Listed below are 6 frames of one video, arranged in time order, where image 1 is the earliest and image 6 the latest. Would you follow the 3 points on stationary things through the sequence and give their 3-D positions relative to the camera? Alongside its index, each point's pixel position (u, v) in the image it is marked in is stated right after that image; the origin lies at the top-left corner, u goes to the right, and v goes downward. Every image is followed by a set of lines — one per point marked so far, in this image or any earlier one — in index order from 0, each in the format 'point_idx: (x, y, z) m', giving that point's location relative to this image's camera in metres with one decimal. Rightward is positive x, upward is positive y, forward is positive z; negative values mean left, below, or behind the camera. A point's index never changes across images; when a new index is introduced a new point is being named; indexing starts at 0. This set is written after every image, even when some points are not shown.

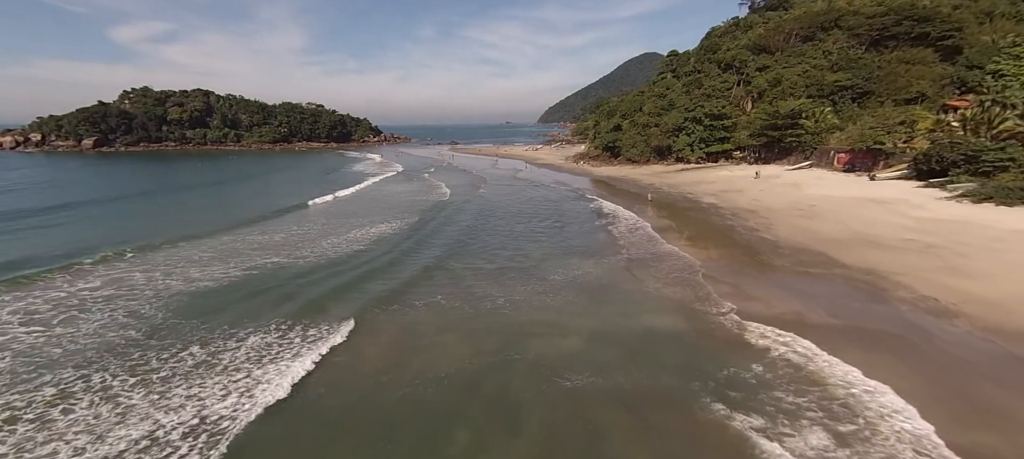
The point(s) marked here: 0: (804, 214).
0: (+12.7, +0.7, +18.9) m
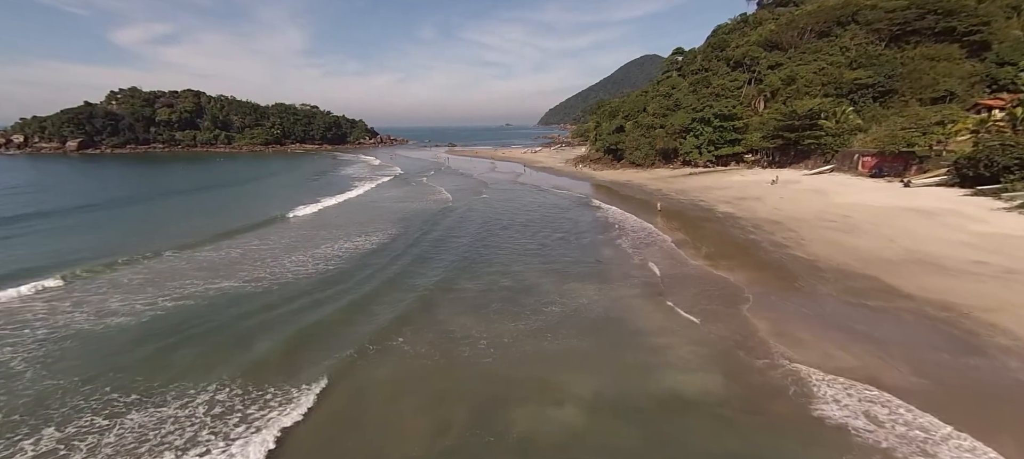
0: (+12.4, +0.1, +16.5) m
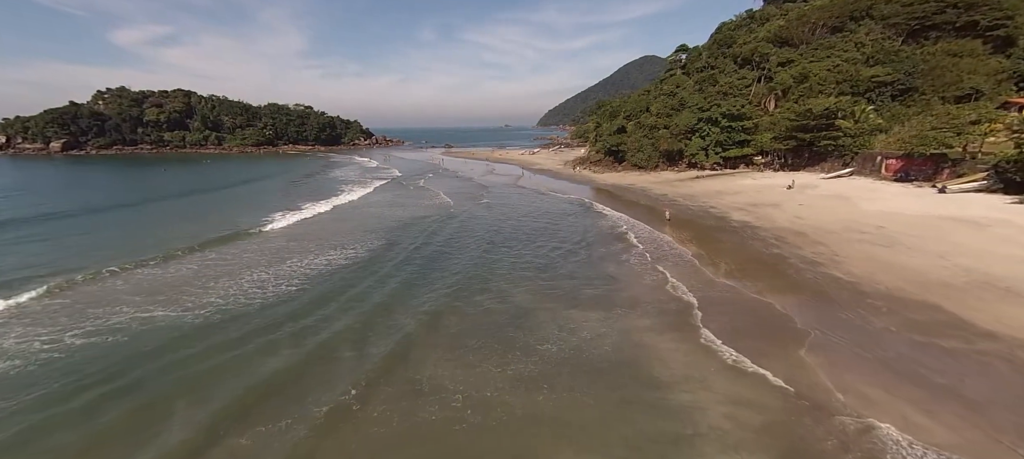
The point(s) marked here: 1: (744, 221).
0: (+12.1, -0.4, +14.5) m
1: (+10.0, +0.4, +18.7) m
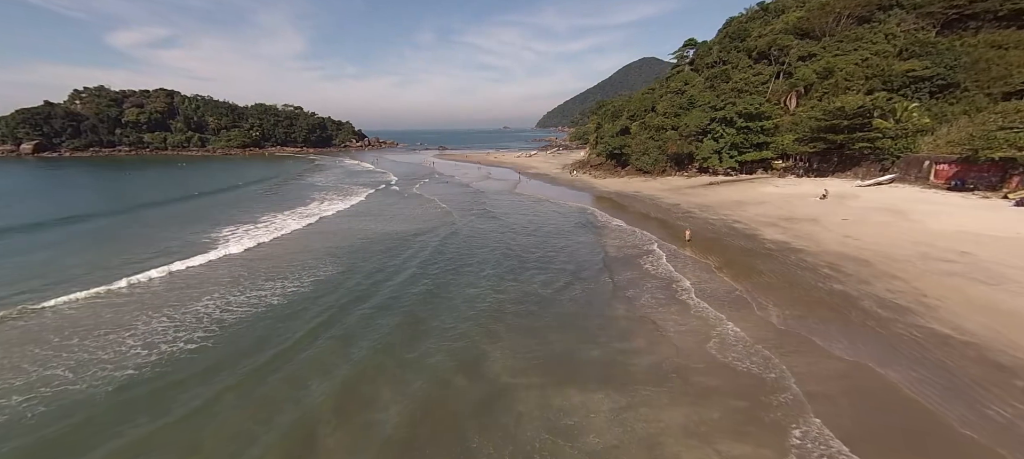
0: (+11.6, -1.1, +11.1) m
1: (+9.5, -0.4, +15.3) m
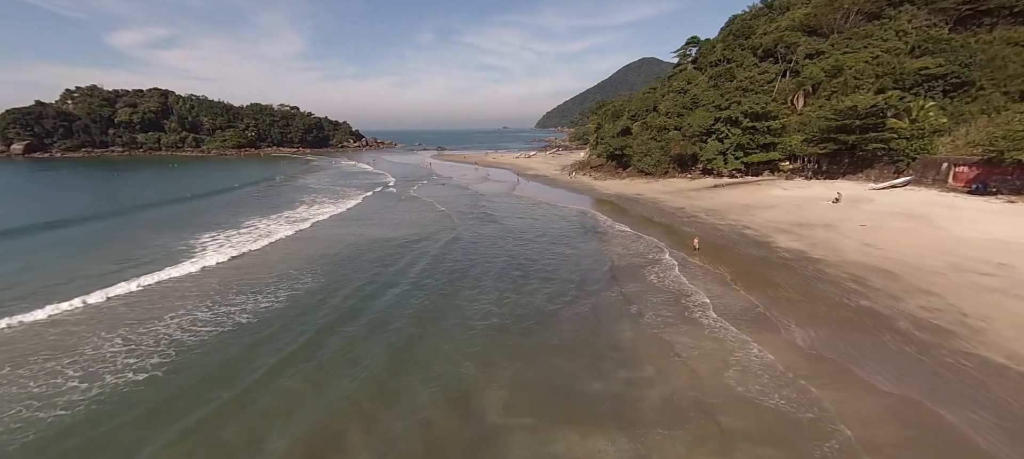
0: (+11.4, -1.4, +10.0) m
1: (+9.3, -0.7, +14.3) m
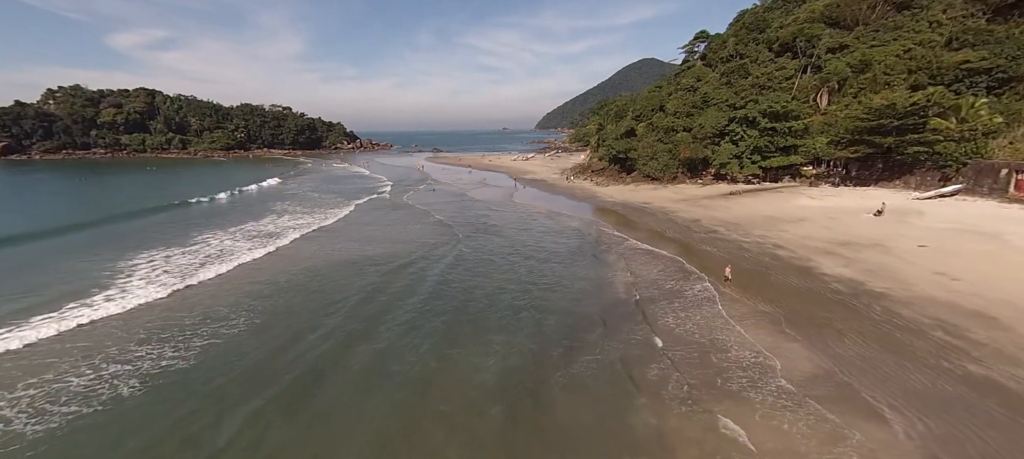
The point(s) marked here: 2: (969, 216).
0: (+11.1, -2.0, +7.3) m
1: (+8.9, -1.3, +11.6) m
2: (+16.4, +0.5, +15.6) m
